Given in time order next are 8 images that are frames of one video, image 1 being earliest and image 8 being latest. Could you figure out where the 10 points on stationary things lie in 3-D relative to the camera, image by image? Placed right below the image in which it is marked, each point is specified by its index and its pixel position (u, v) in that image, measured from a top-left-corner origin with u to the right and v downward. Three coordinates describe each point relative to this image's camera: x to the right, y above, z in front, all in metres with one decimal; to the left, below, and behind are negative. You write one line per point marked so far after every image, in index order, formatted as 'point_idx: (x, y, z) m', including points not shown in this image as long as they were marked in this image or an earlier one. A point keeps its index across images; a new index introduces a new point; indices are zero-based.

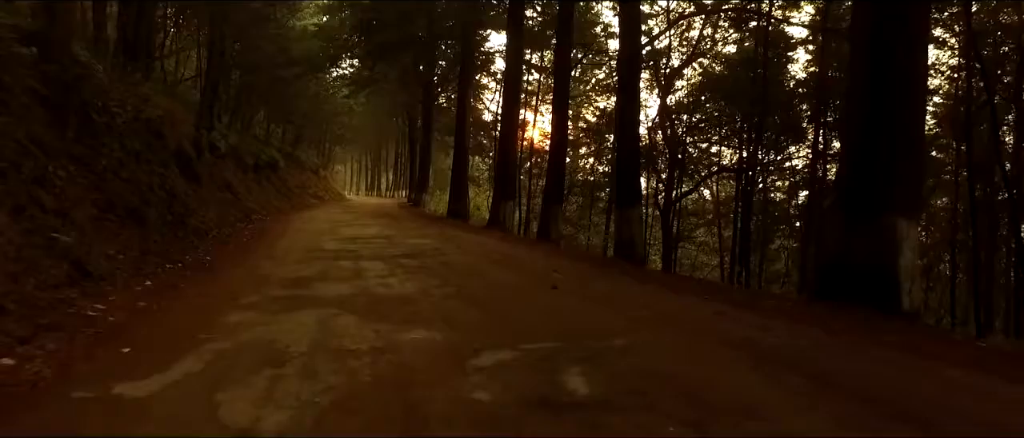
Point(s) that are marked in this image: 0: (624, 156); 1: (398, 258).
0: (+2.1, +1.1, +15.8) m
1: (-1.7, -0.6, +13.3) m
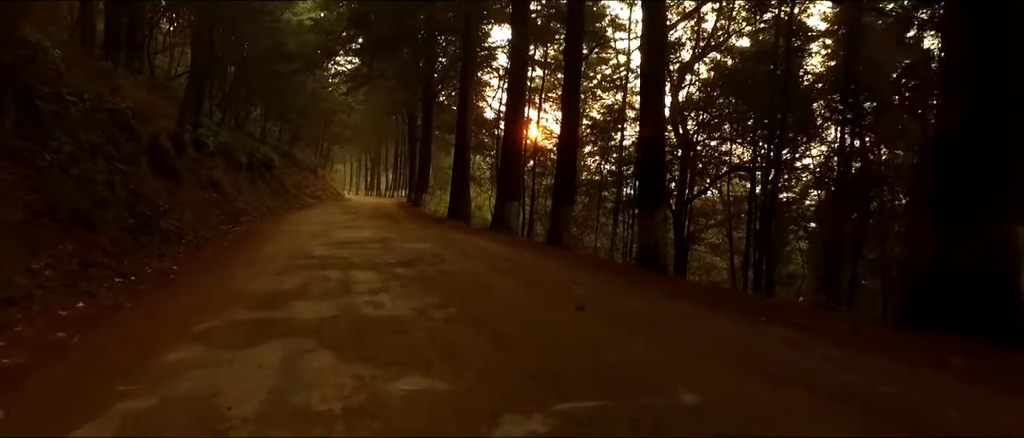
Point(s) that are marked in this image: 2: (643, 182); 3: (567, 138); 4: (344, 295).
0: (+2.2, +1.1, +14.3) m
1: (-1.6, -0.6, +11.8) m
2: (+2.1, +0.5, +14.4) m
3: (+1.2, +1.7, +19.1) m
4: (-1.6, -0.7, +8.7) m
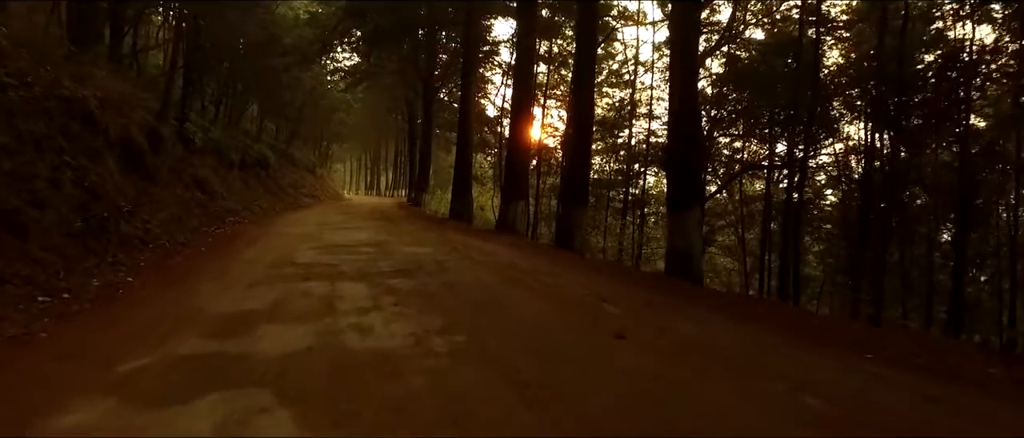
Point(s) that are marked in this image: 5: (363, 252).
0: (+2.4, +1.0, +12.7) m
1: (-1.4, -0.6, +10.2) m
2: (+2.3, +0.5, +12.8) m
3: (+1.3, +1.7, +17.5) m
4: (-1.5, -0.8, +7.2) m
5: (-2.3, -0.5, +13.9) m
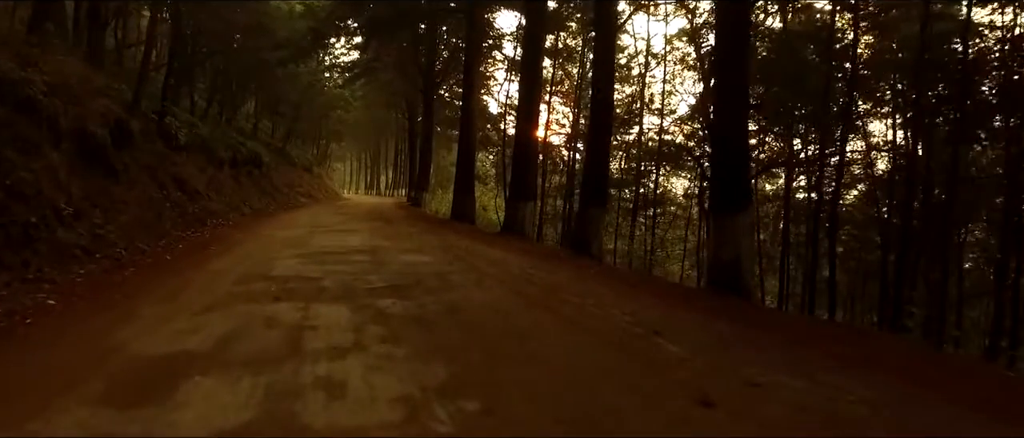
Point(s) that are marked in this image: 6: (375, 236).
0: (+2.5, +1.0, +10.9) m
1: (-1.3, -0.7, +8.4) m
2: (+2.4, +0.5, +11.0) m
3: (+1.5, +1.6, +15.7) m
4: (-1.3, -0.8, +5.3) m
5: (-2.1, -0.6, +12.1) m
6: (-2.8, -0.4, +18.6) m
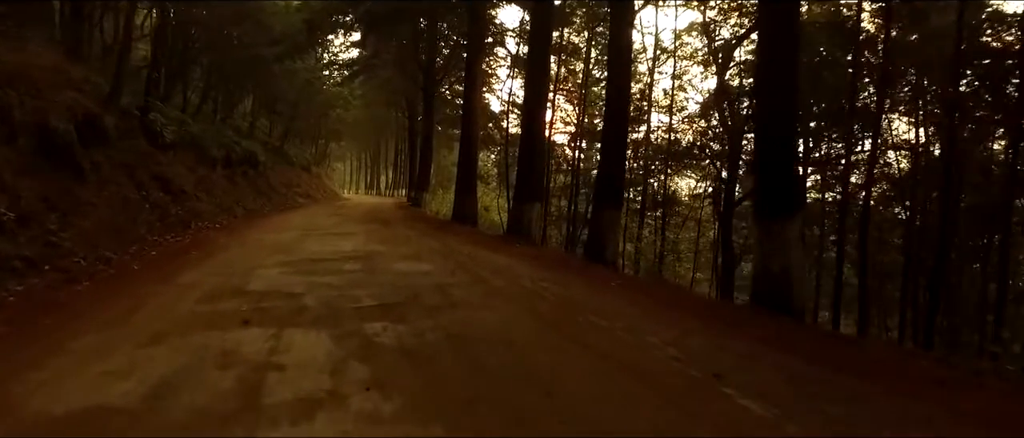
0: (+2.7, +0.9, +9.6) m
1: (-1.2, -0.8, +7.1) m
2: (+2.6, +0.4, +9.7) m
3: (+1.6, +1.6, +14.4) m
4: (-1.2, -0.9, +4.1) m
5: (-2.0, -0.6, +10.8) m
6: (-2.7, -0.4, +17.3) m
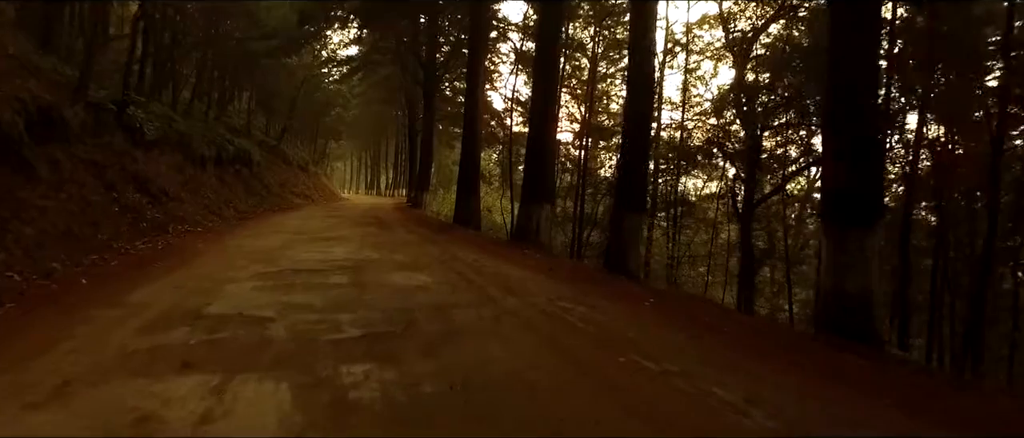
0: (+2.8, +0.9, +8.1) m
1: (-1.1, -0.8, +5.6) m
2: (+2.7, +0.3, +8.2) m
3: (+1.8, +1.5, +12.9) m
4: (-1.1, -0.9, +2.5) m
5: (-1.9, -0.7, +9.2) m
6: (-2.6, -0.5, +15.8) m
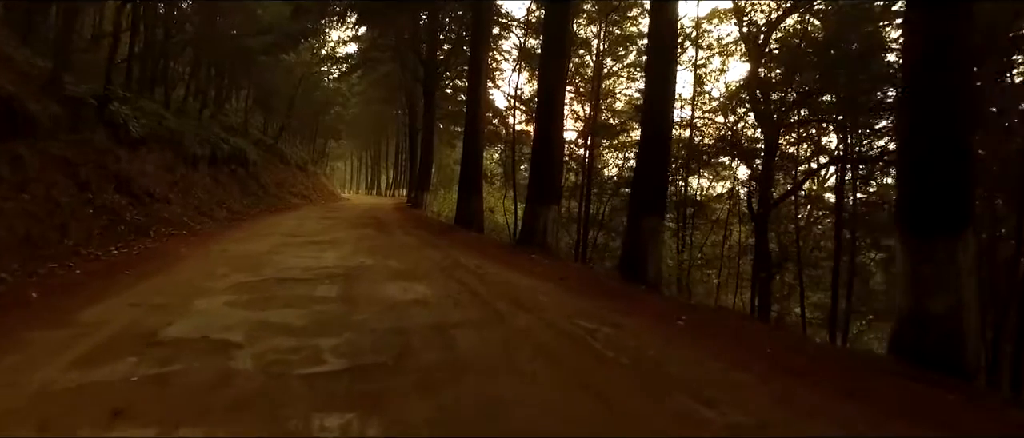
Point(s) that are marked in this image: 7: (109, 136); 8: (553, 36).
0: (+2.9, +0.8, +7.0) m
1: (-1.0, -0.9, +4.5) m
2: (+2.8, +0.3, +7.1) m
3: (+1.8, +1.5, +11.8) m
4: (-1.0, -1.0, +1.4) m
5: (-1.8, -0.7, +8.1) m
6: (-2.5, -0.5, +14.7) m
7: (-8.1, +1.7, +18.2) m
8: (+0.7, +3.4, +16.4) m
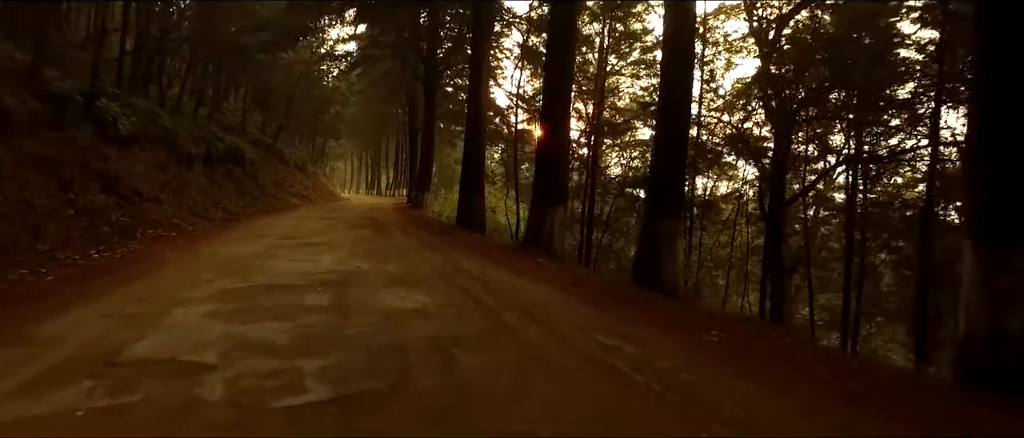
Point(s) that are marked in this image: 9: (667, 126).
0: (+2.9, +0.8, +6.3) m
1: (-0.9, -0.9, +3.8) m
2: (+2.8, +0.3, +6.3) m
3: (+1.9, +1.4, +11.1) m
4: (-0.9, -1.0, +0.7) m
5: (-1.7, -0.7, +7.4) m
6: (-2.4, -0.5, +14.0) m
7: (-8.0, +1.7, +17.5) m
8: (+0.8, +3.4, +15.6) m
9: (+1.9, +1.1, +11.0) m
